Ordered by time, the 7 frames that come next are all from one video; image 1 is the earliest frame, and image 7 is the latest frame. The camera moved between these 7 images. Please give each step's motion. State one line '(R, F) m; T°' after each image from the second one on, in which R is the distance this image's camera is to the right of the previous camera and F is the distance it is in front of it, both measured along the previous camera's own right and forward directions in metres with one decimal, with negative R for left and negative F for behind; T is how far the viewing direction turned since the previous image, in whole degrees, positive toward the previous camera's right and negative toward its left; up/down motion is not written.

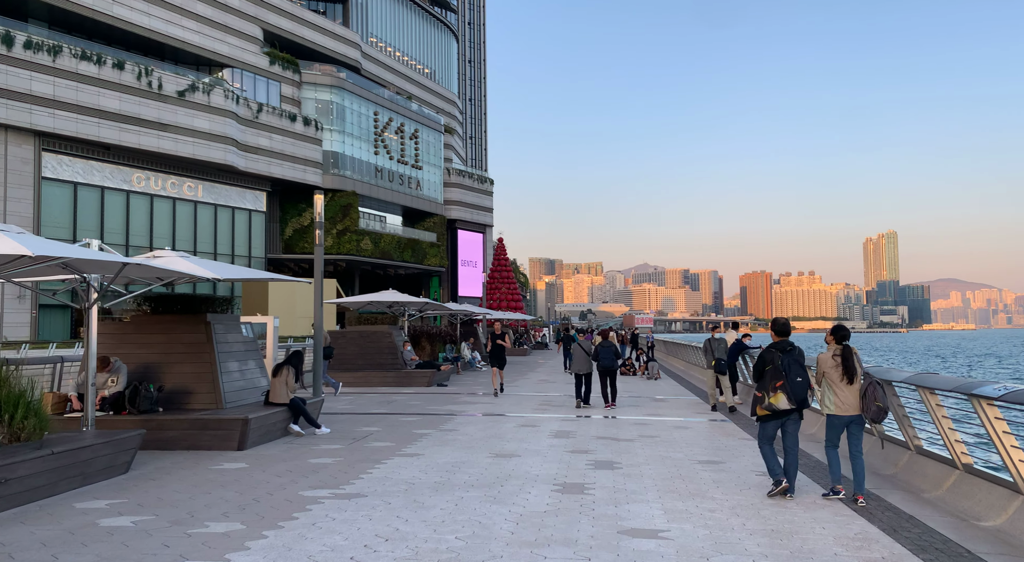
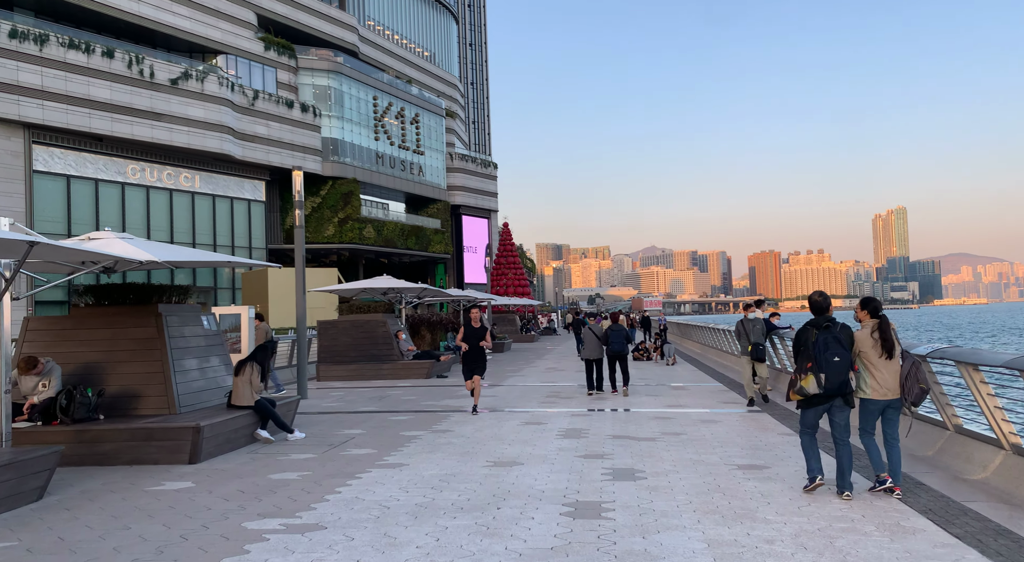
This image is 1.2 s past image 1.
(+0.1, +1.6) m; -1°
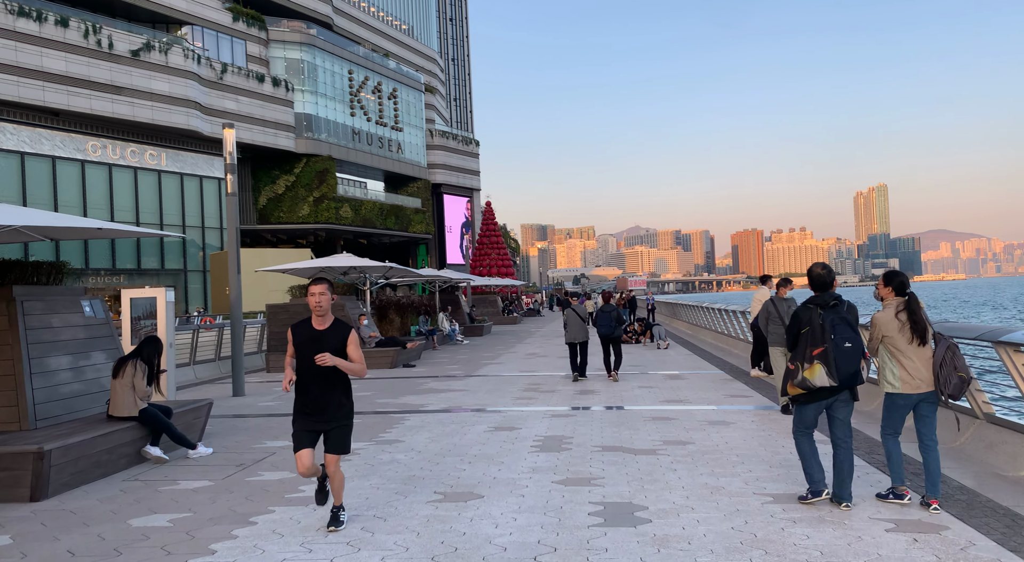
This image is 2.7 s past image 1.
(+0.2, +2.1) m; +1°
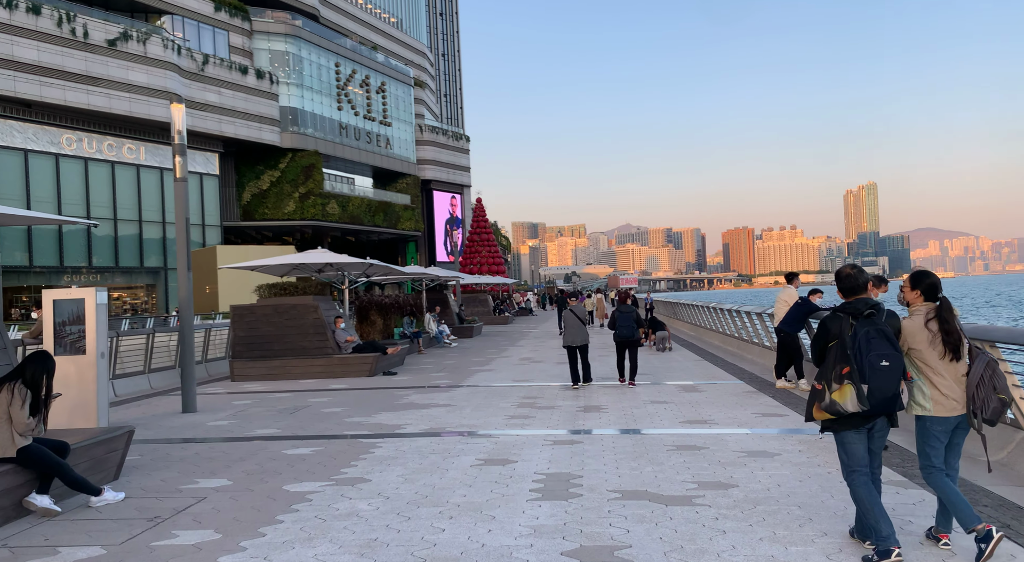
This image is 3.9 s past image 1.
(0.0, +1.7) m; +1°
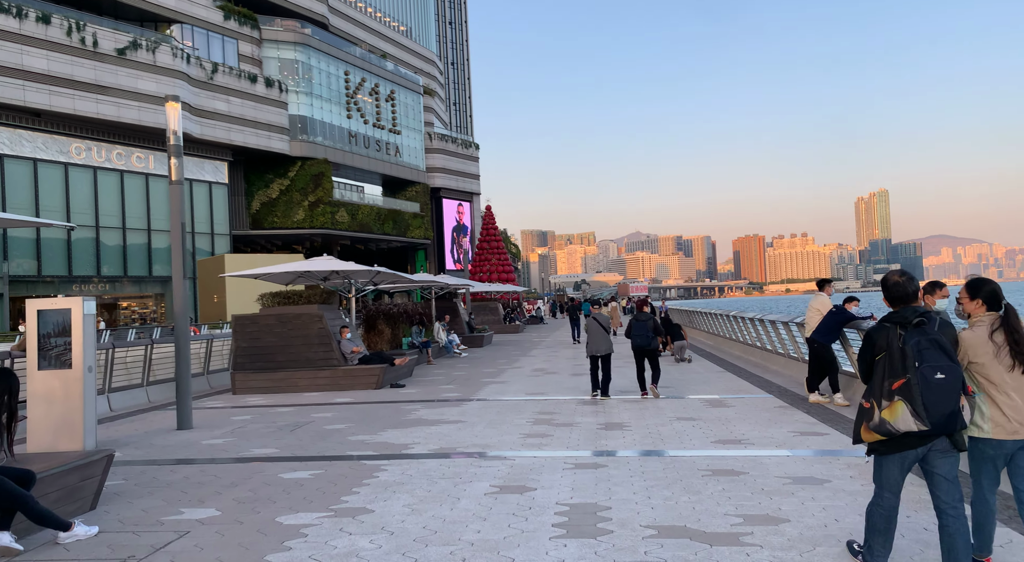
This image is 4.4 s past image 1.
(-0.1, +0.7) m; -1°
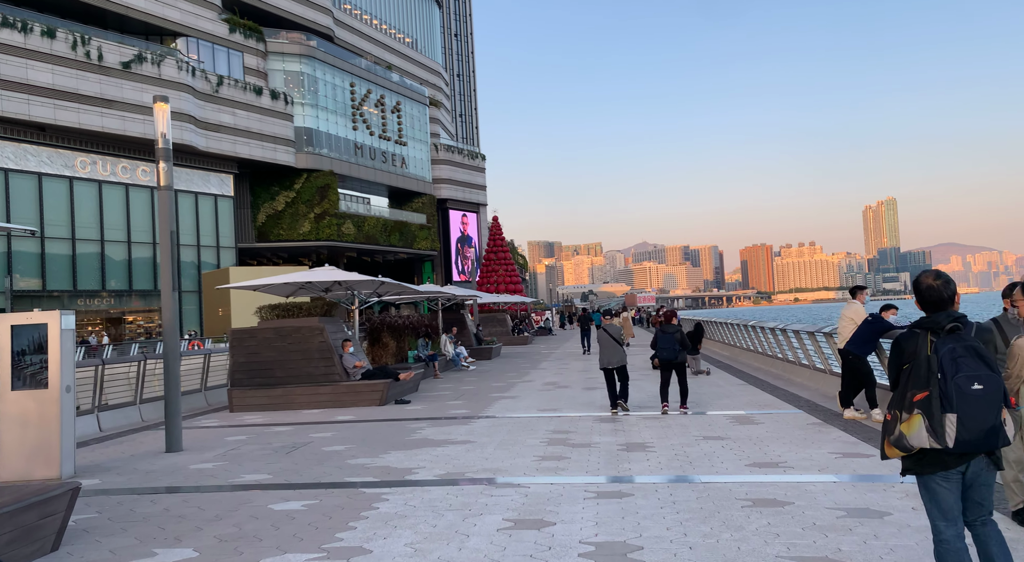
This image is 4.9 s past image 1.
(-0.1, +0.7) m; -1°
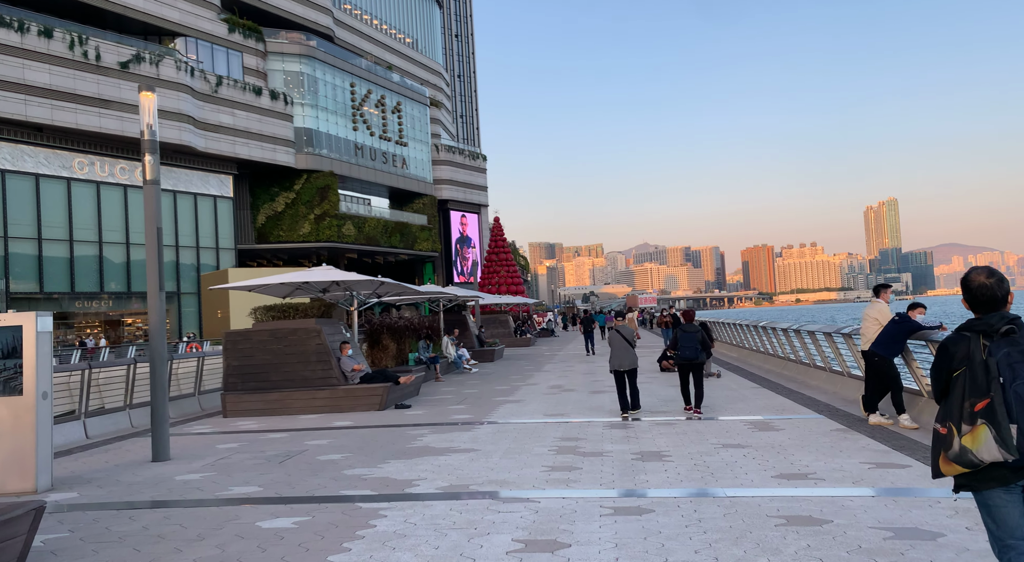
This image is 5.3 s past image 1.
(-0.1, +0.5) m; 0°
